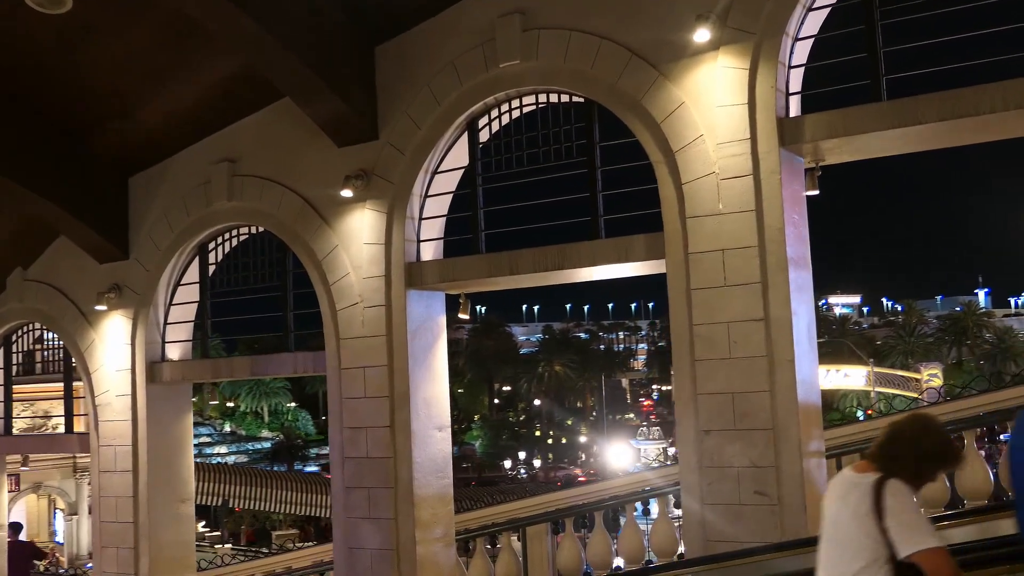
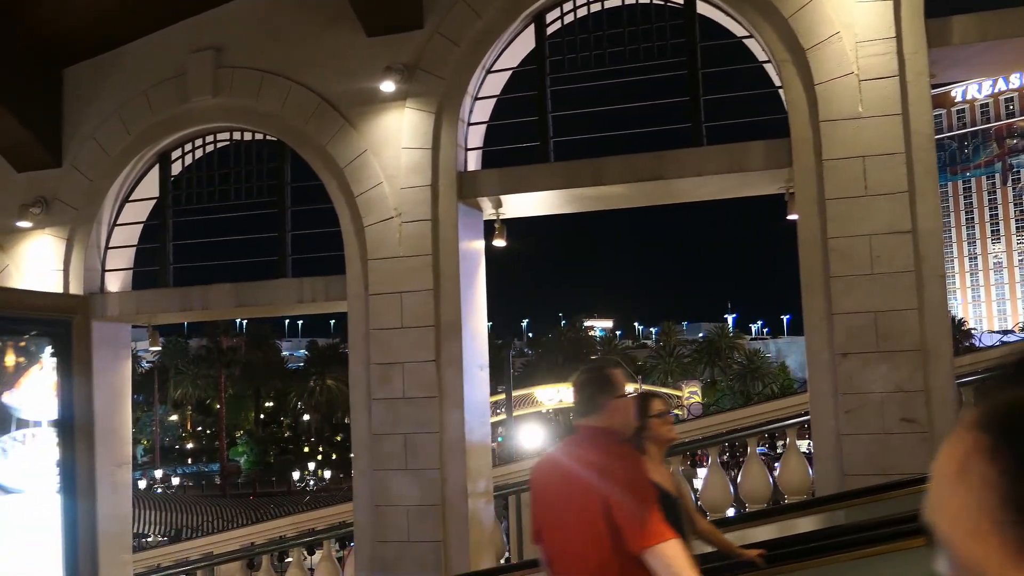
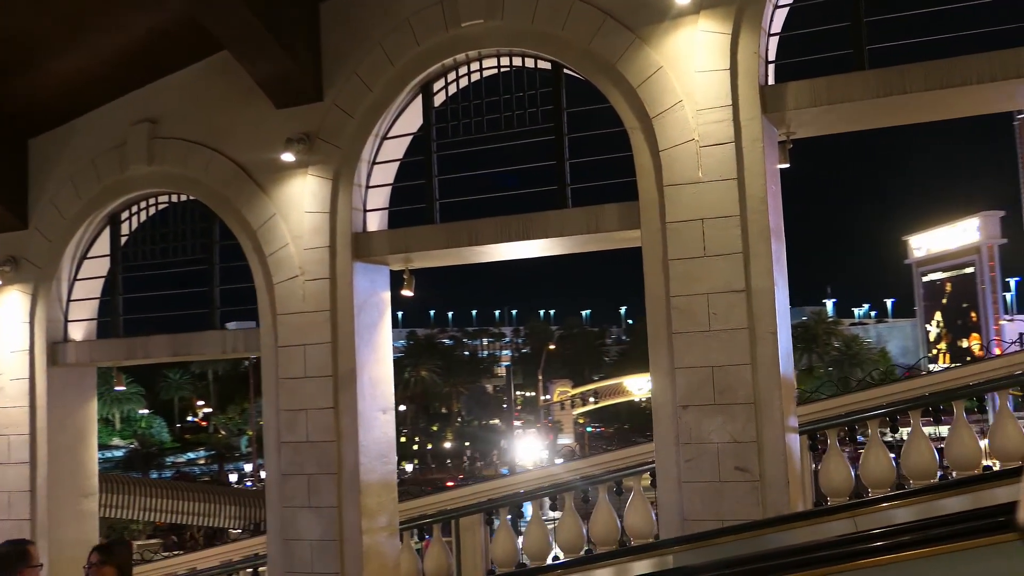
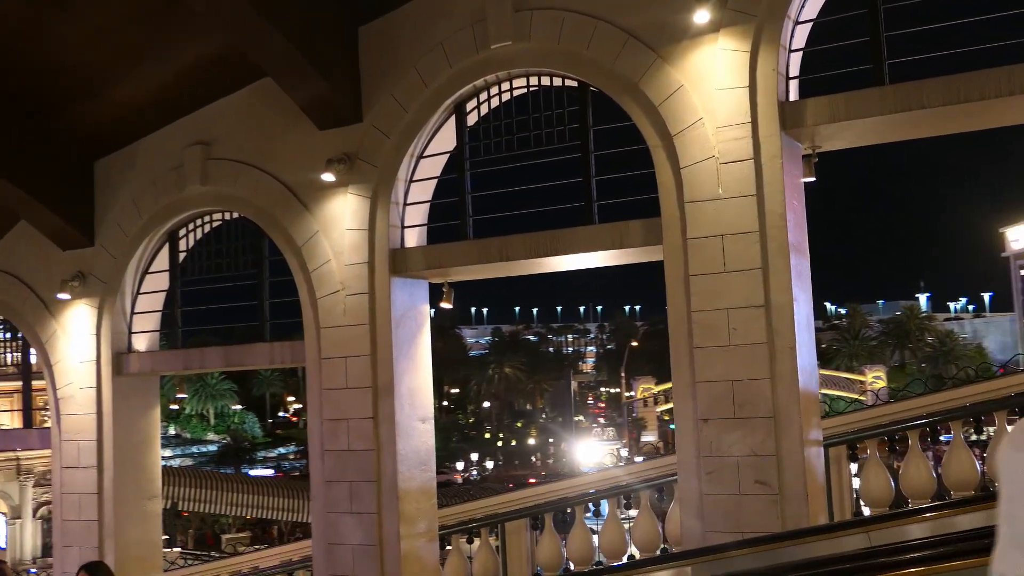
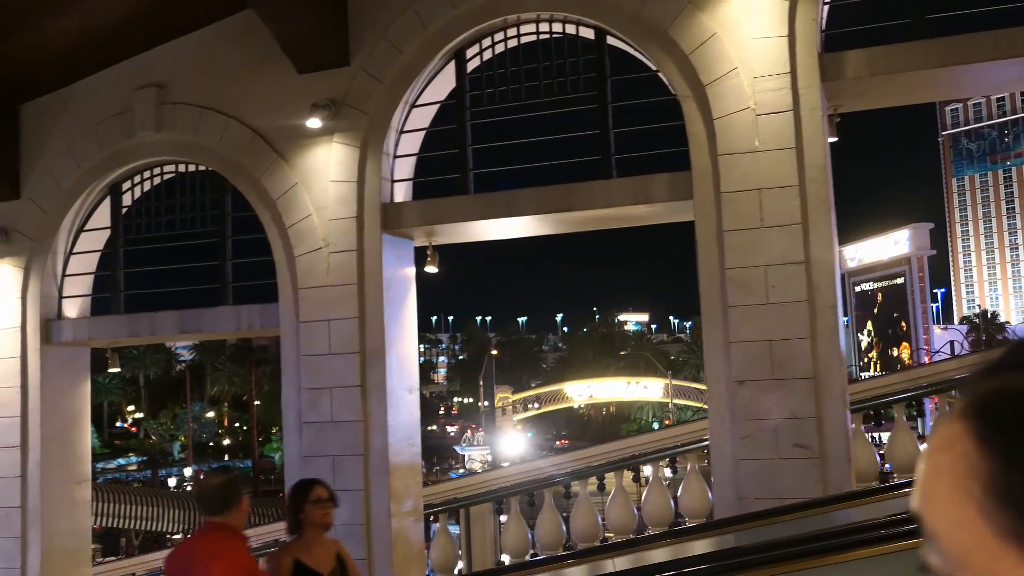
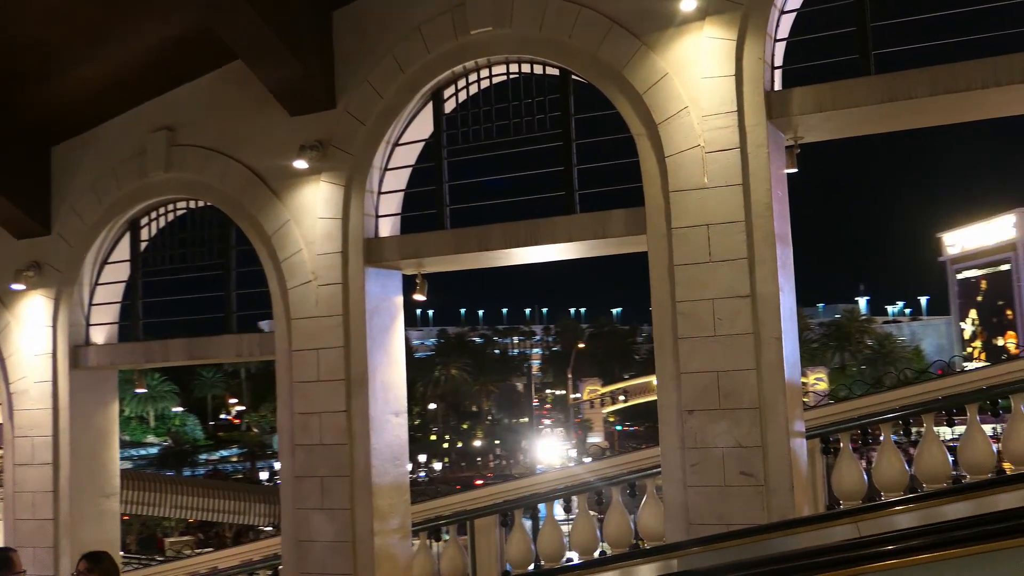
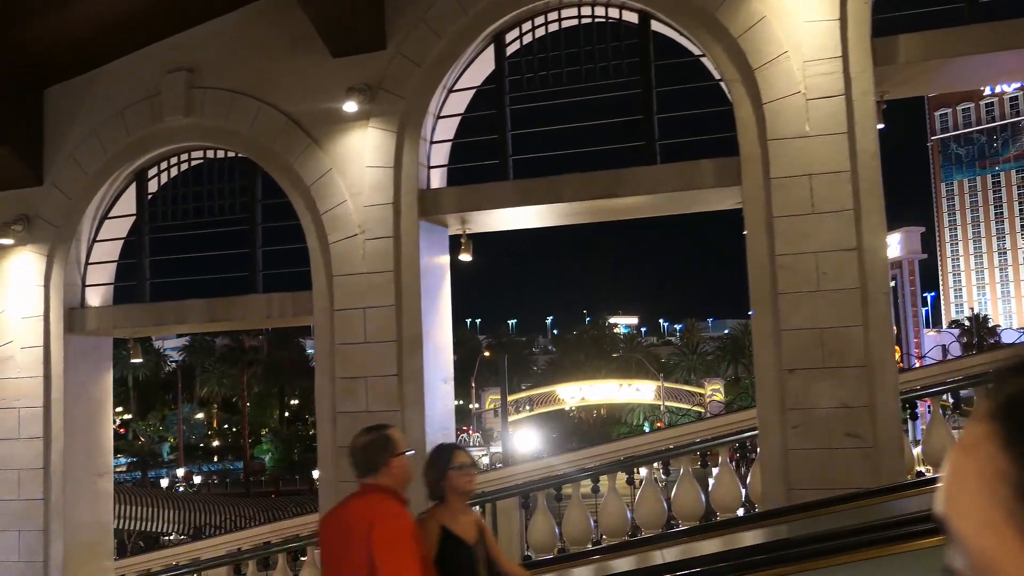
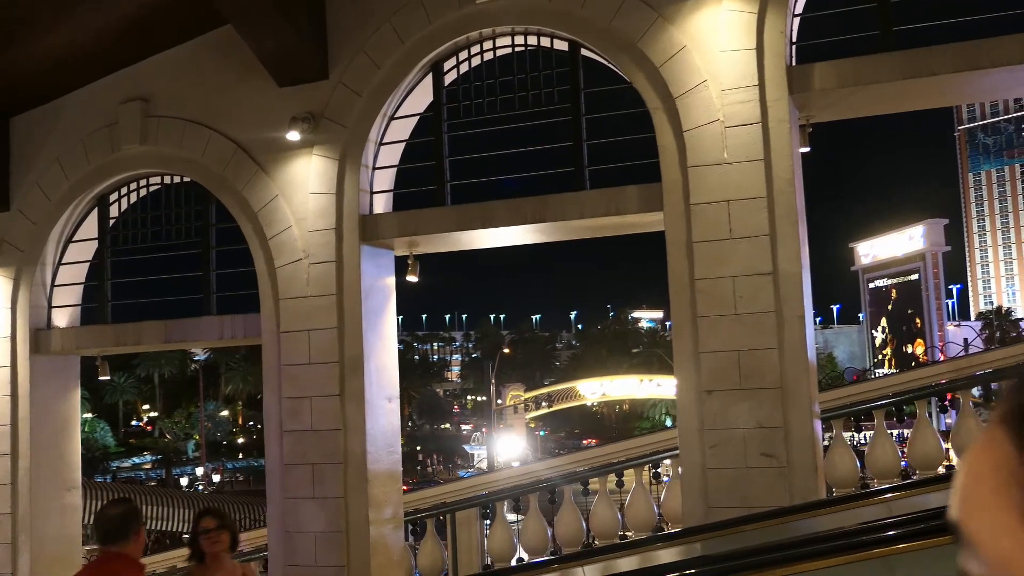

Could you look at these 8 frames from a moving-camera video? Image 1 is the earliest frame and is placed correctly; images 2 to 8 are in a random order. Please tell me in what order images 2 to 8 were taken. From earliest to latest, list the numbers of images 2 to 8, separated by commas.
4, 6, 3, 8, 5, 7, 2
